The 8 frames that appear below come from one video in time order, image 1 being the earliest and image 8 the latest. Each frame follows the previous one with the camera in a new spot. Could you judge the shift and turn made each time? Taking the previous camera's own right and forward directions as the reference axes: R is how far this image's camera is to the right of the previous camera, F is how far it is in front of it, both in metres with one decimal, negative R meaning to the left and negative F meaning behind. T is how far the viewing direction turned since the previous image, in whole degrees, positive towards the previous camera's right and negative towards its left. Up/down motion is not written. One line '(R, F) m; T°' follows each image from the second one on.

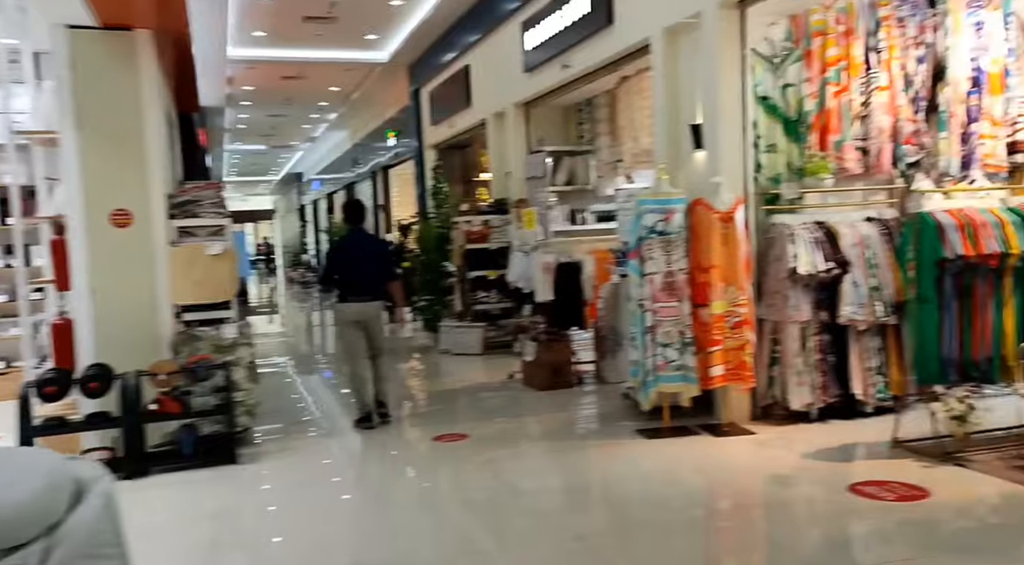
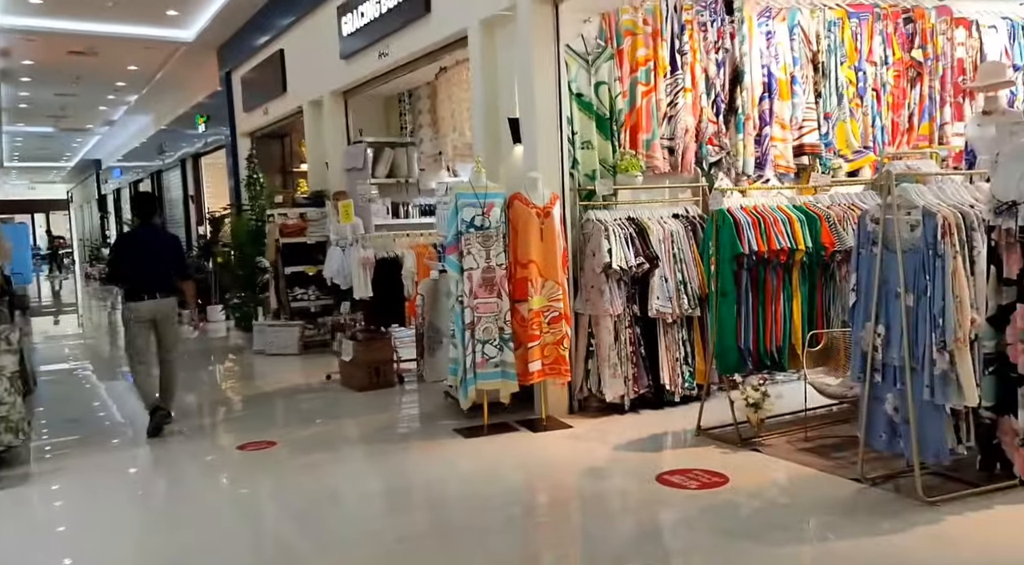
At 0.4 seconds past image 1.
(+0.1, +0.1) m; +11°
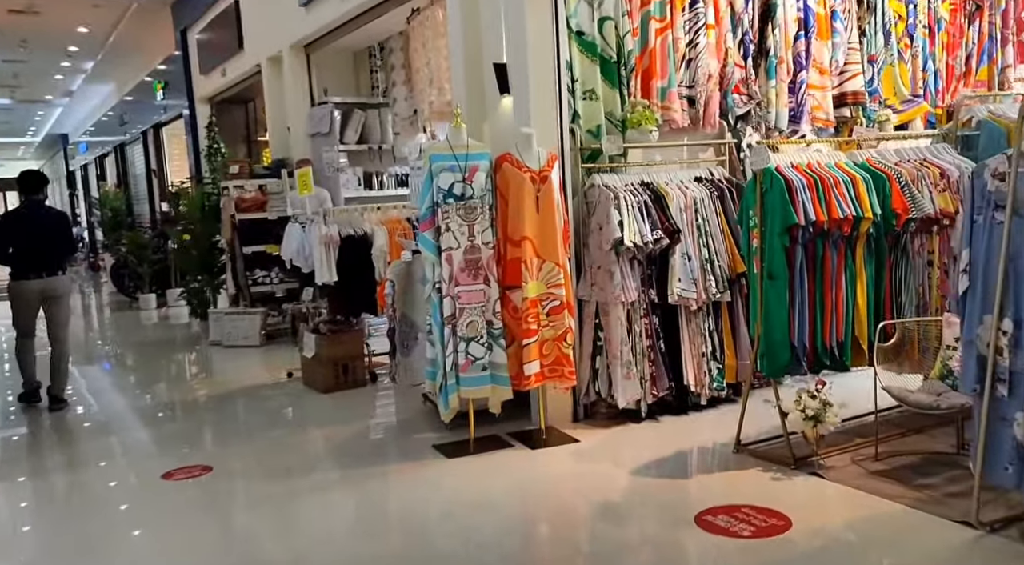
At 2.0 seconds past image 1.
(0.0, +1.0) m; +1°
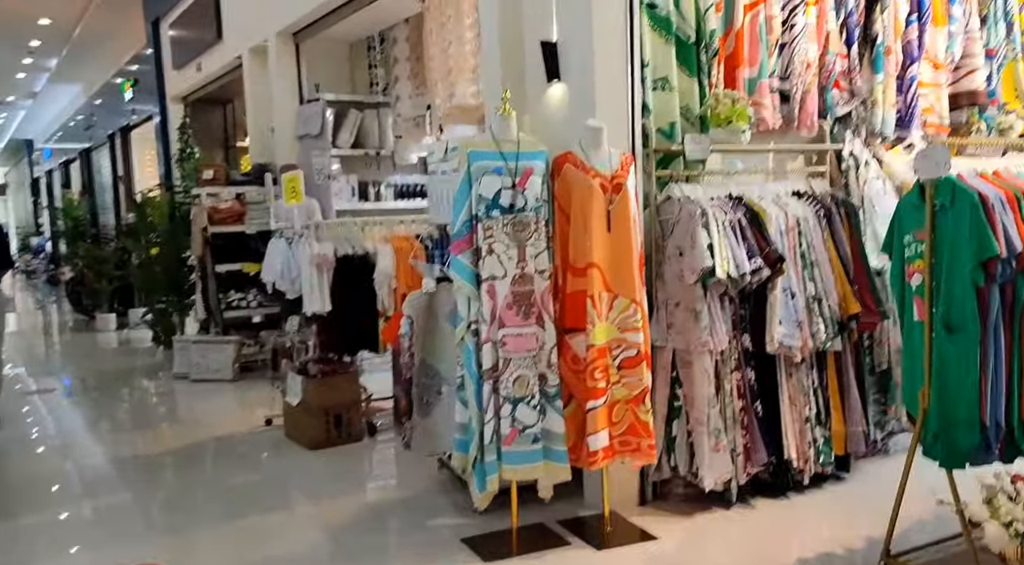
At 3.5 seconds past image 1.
(-0.3, +1.1) m; +1°
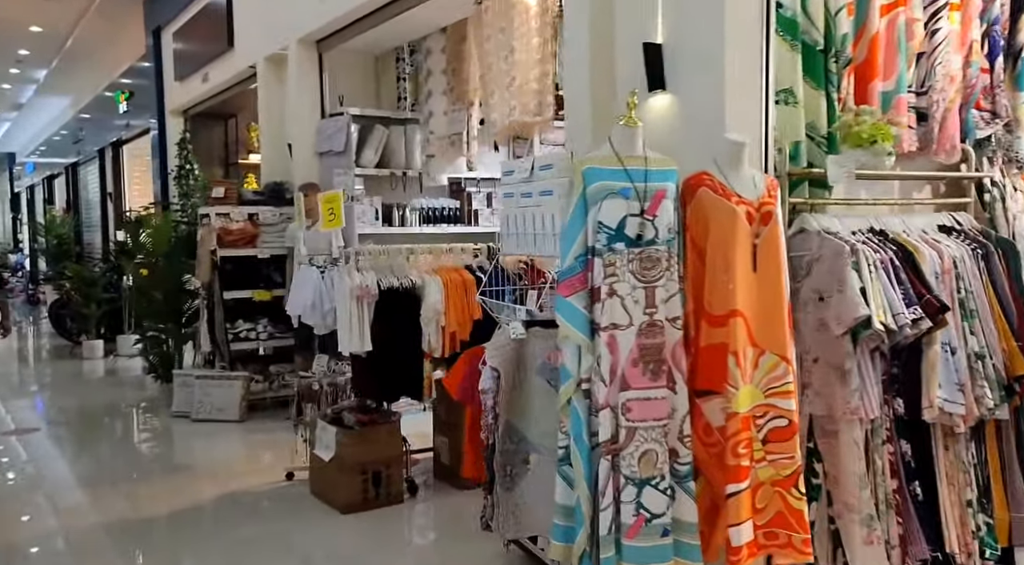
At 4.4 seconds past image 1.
(-0.4, +0.6) m; +1°
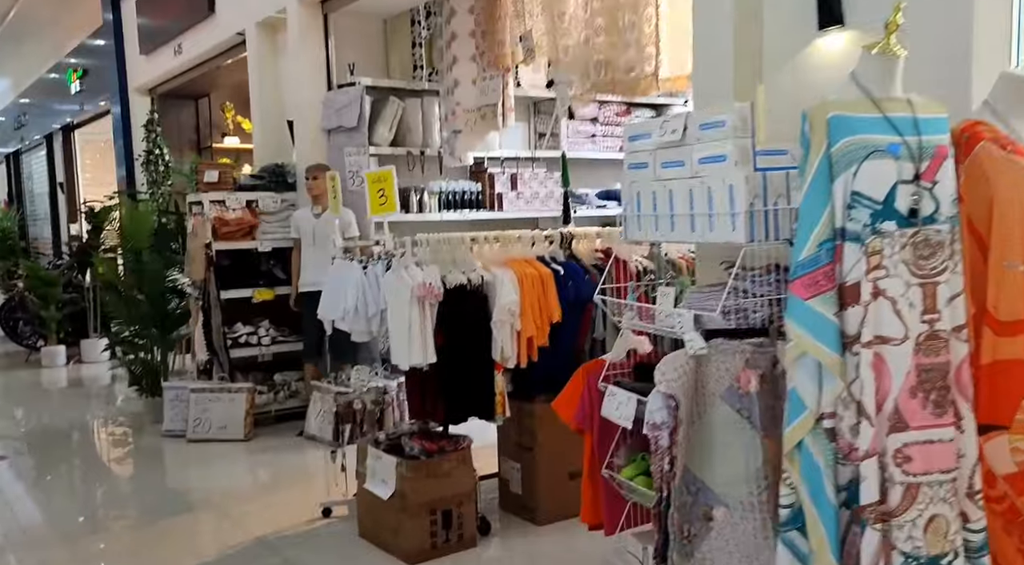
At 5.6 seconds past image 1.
(-0.5, +0.8) m; +3°
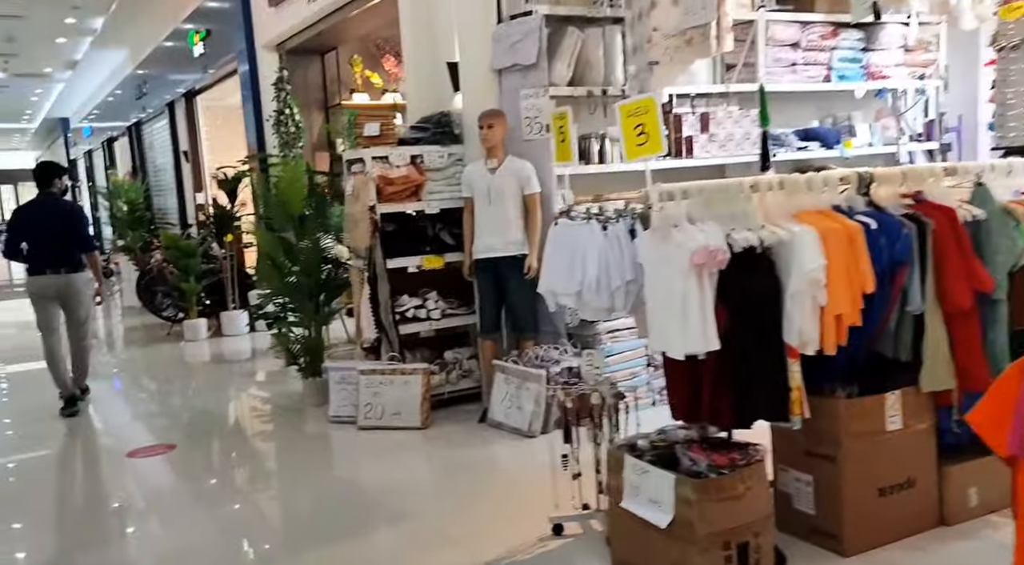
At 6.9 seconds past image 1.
(-0.6, +0.8) m; -6°
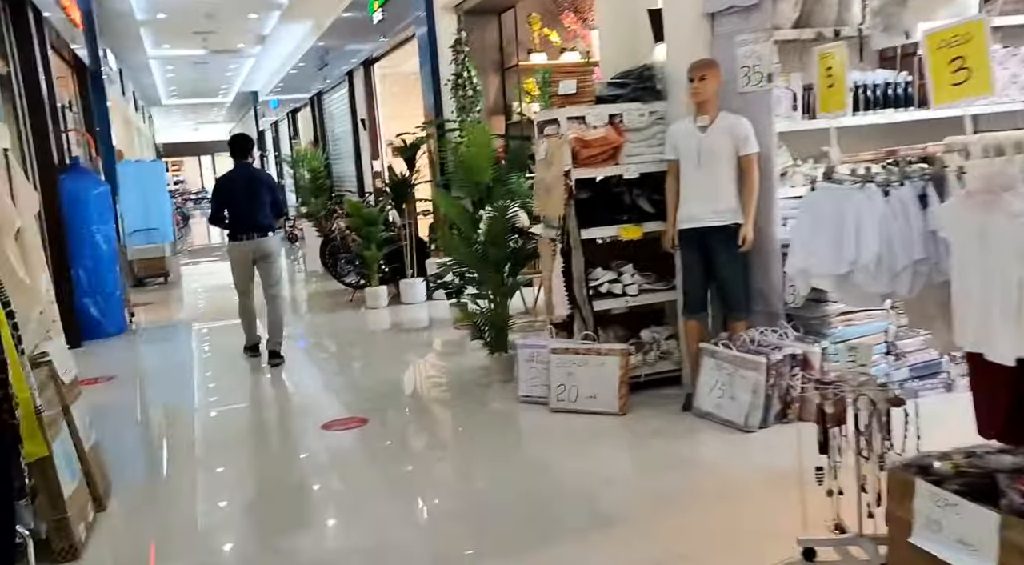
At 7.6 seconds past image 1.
(-0.2, +0.5) m; -10°
